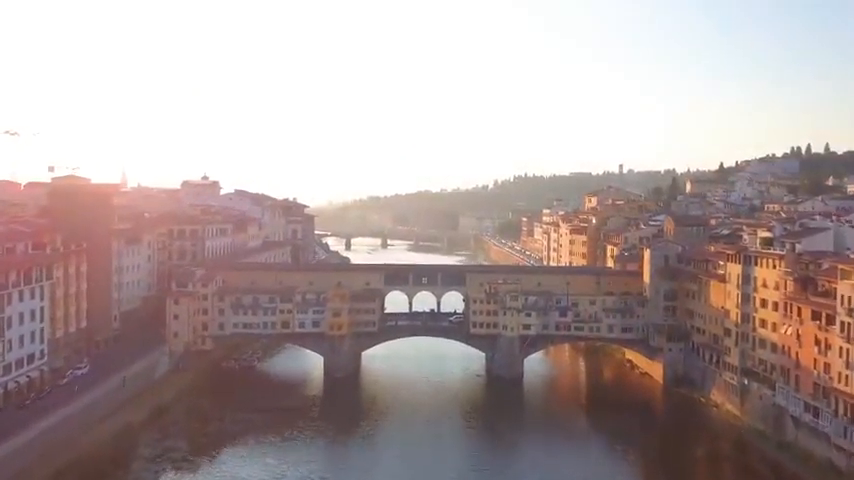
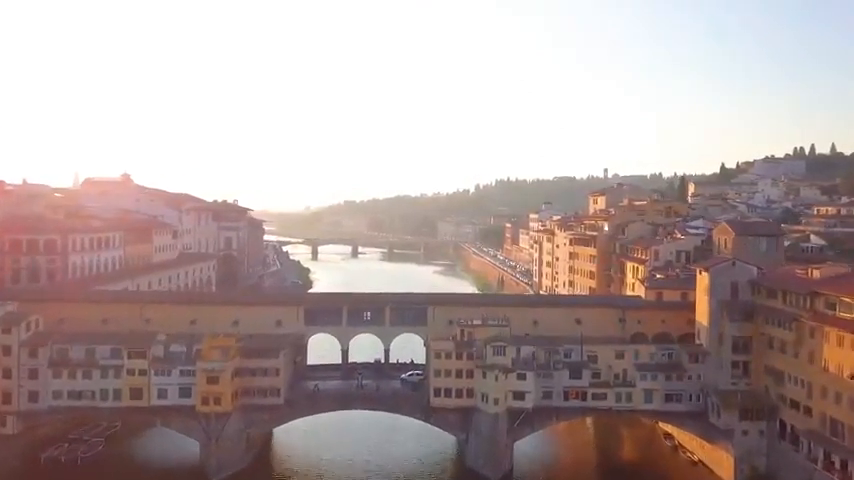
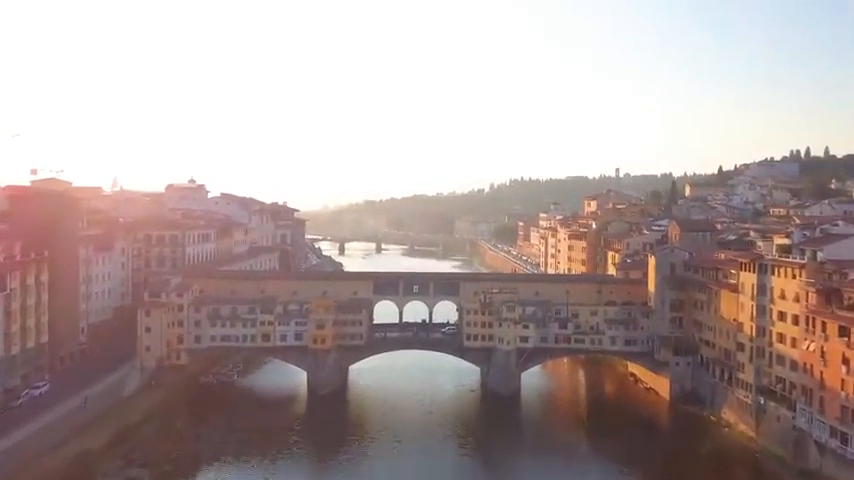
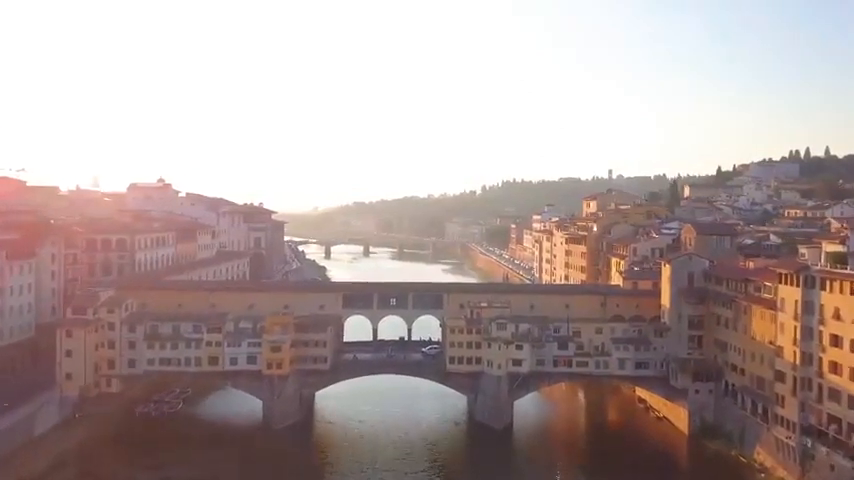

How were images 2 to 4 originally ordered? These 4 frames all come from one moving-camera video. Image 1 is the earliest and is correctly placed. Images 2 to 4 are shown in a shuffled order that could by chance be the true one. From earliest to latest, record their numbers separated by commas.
3, 4, 2
